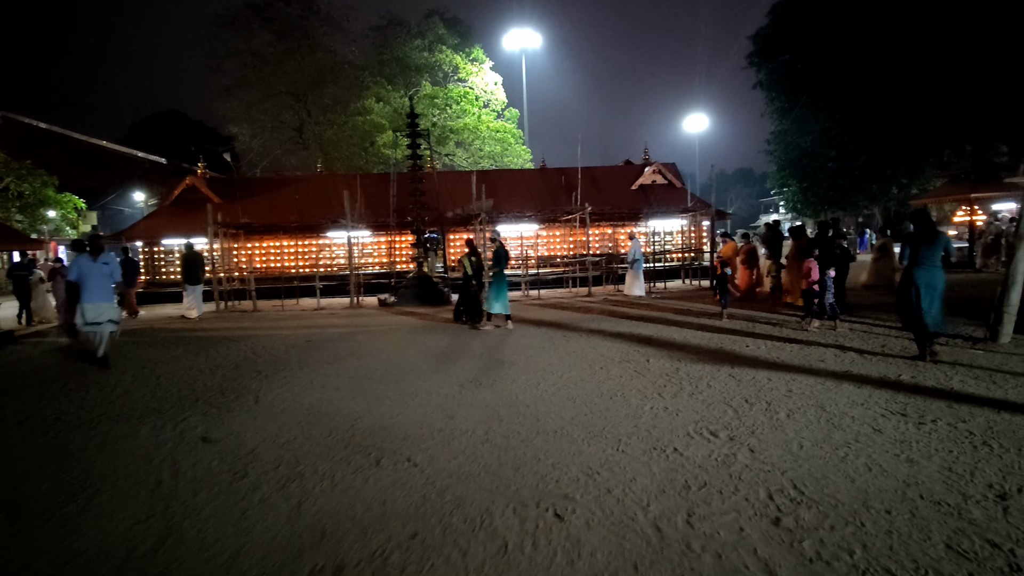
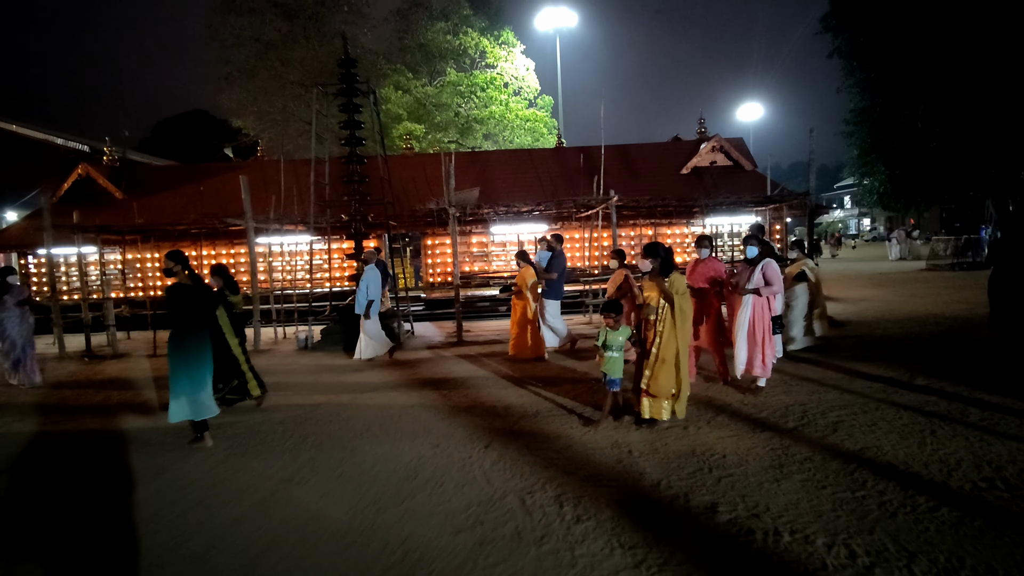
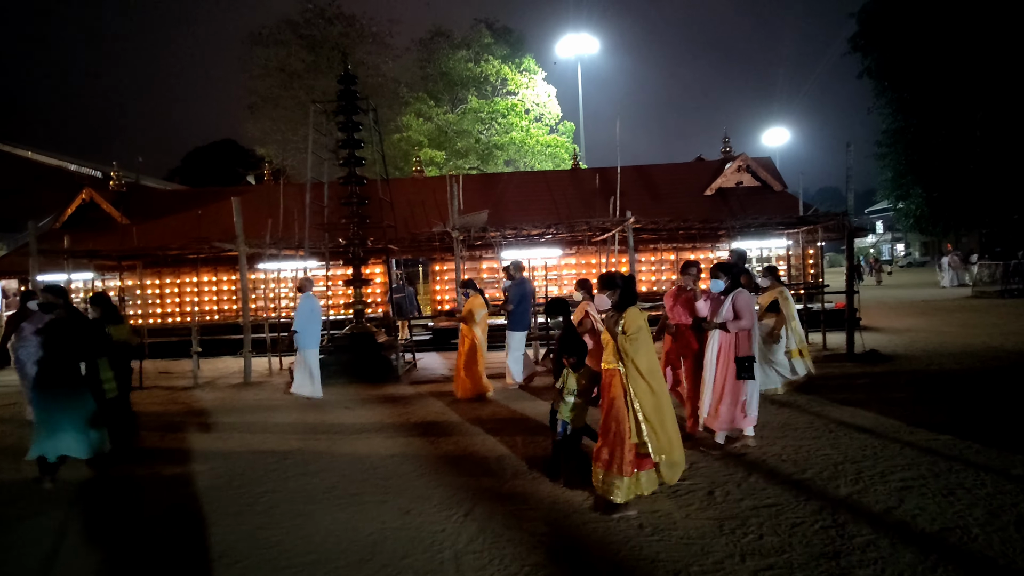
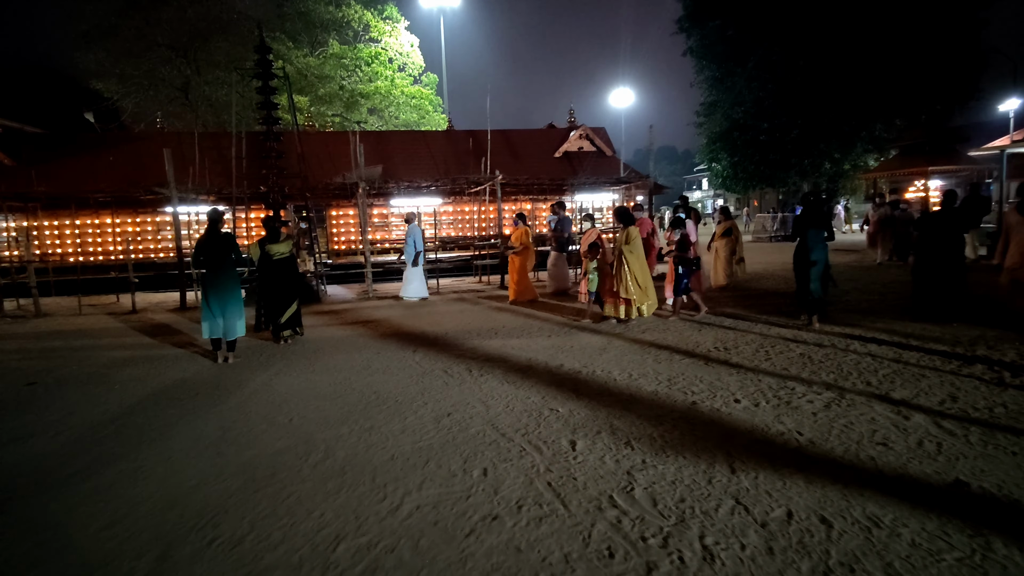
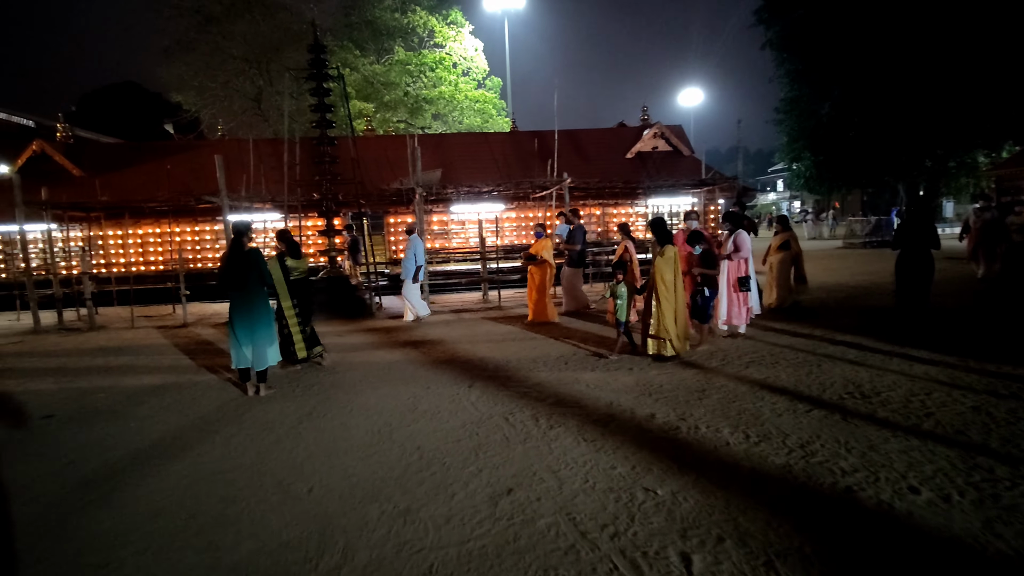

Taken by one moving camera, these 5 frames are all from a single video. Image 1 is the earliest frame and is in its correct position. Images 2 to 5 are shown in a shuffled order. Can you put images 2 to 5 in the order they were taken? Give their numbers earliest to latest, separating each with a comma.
4, 5, 2, 3
